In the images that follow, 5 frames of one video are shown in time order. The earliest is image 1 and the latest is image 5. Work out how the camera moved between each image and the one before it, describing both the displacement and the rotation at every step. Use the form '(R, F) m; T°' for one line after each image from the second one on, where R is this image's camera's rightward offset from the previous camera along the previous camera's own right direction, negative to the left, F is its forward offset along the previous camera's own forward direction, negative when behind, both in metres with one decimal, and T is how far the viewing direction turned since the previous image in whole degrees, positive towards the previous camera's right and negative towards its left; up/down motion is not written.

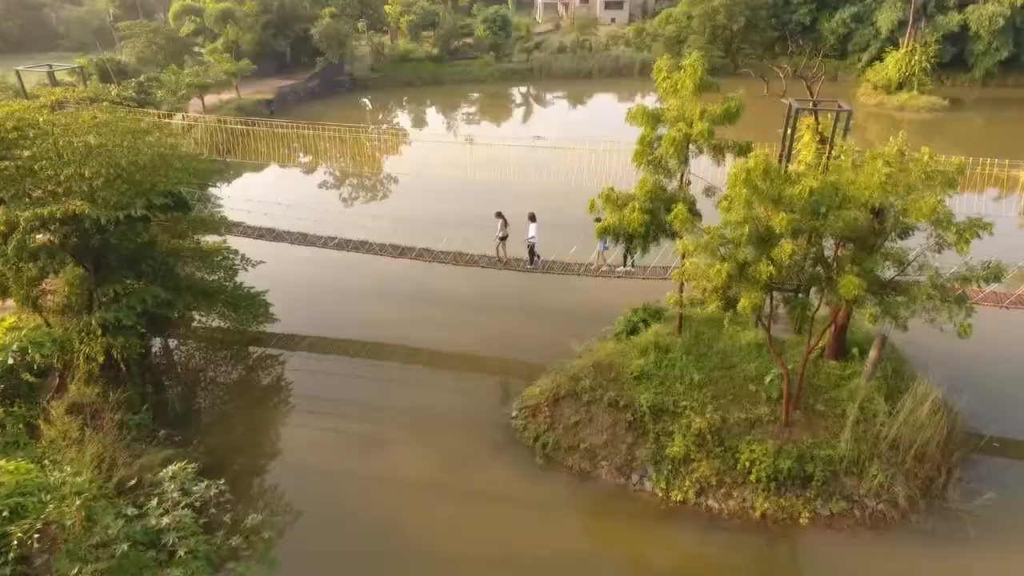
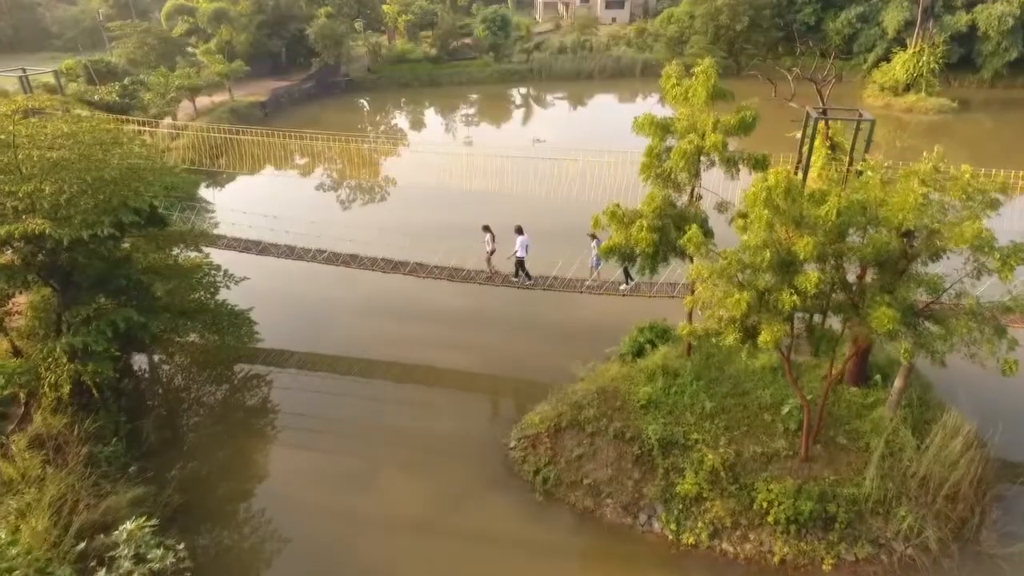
(0.0, +0.6) m; 0°
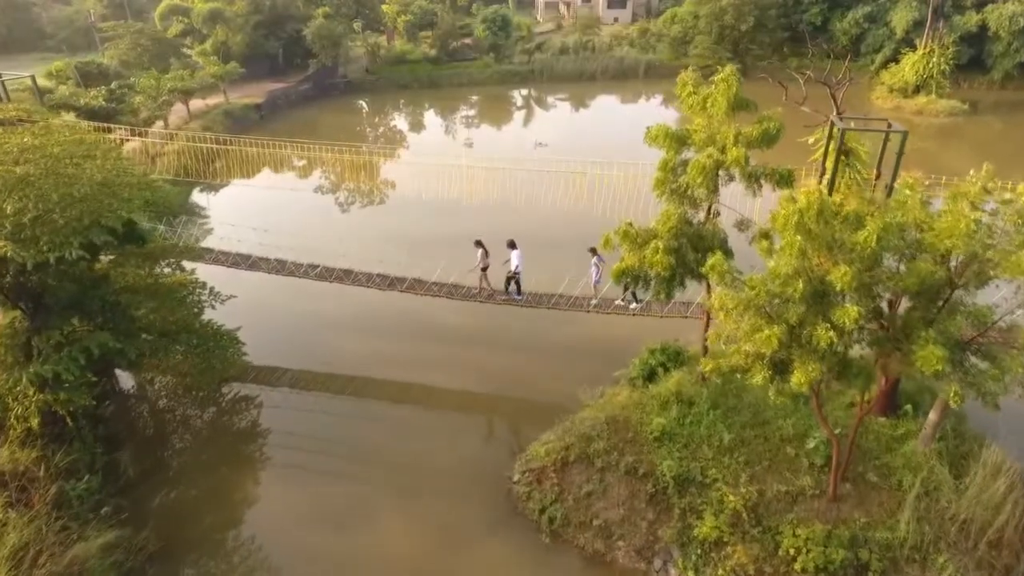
(0.0, +0.6) m; 0°
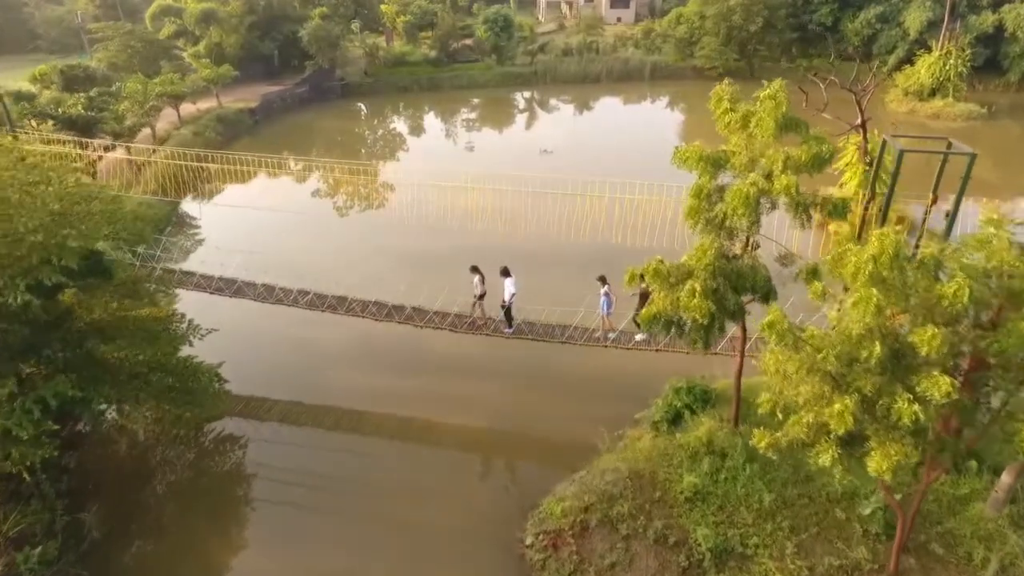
(-0.1, +0.9) m; 0°
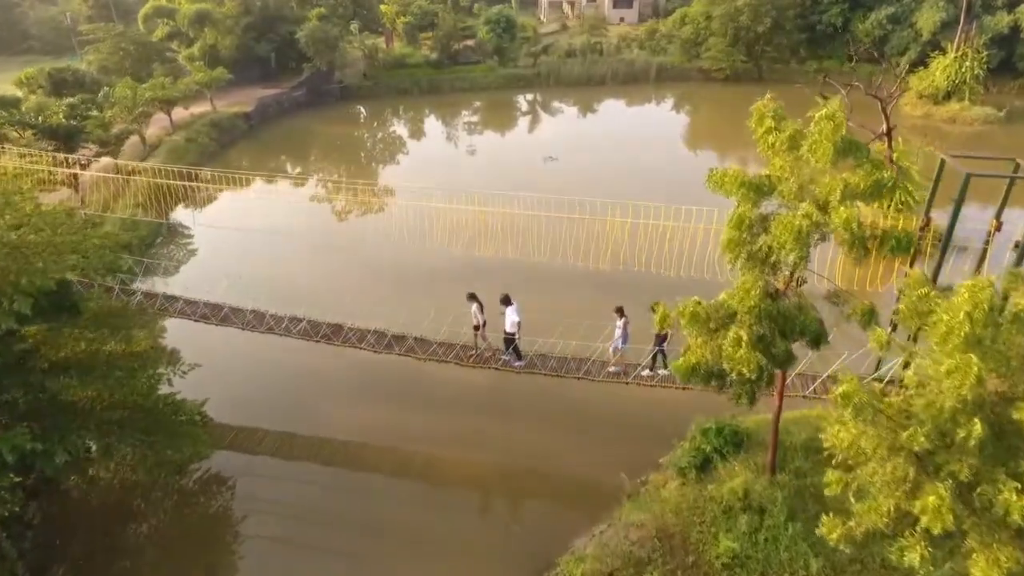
(-0.1, +0.7) m; 0°
